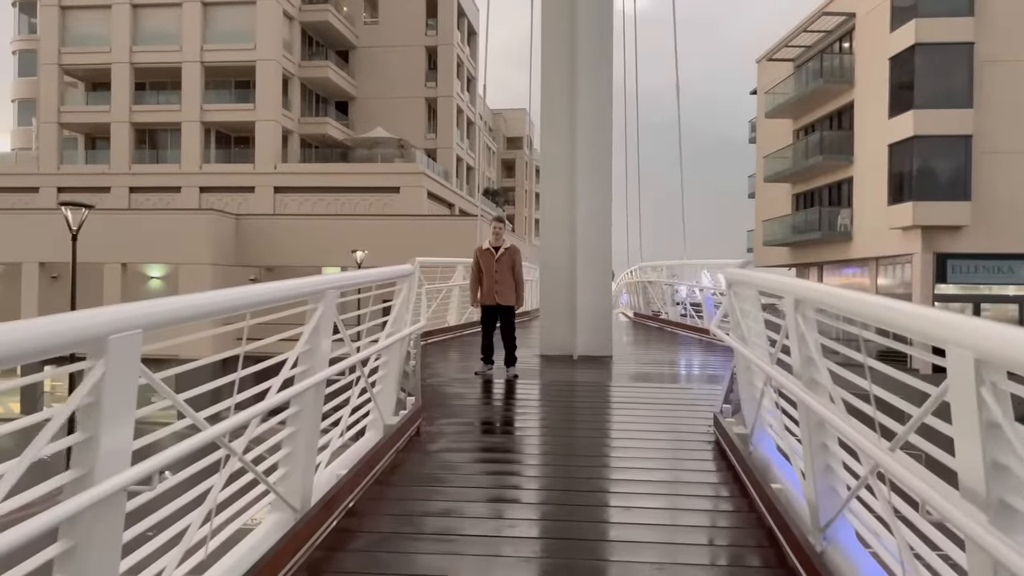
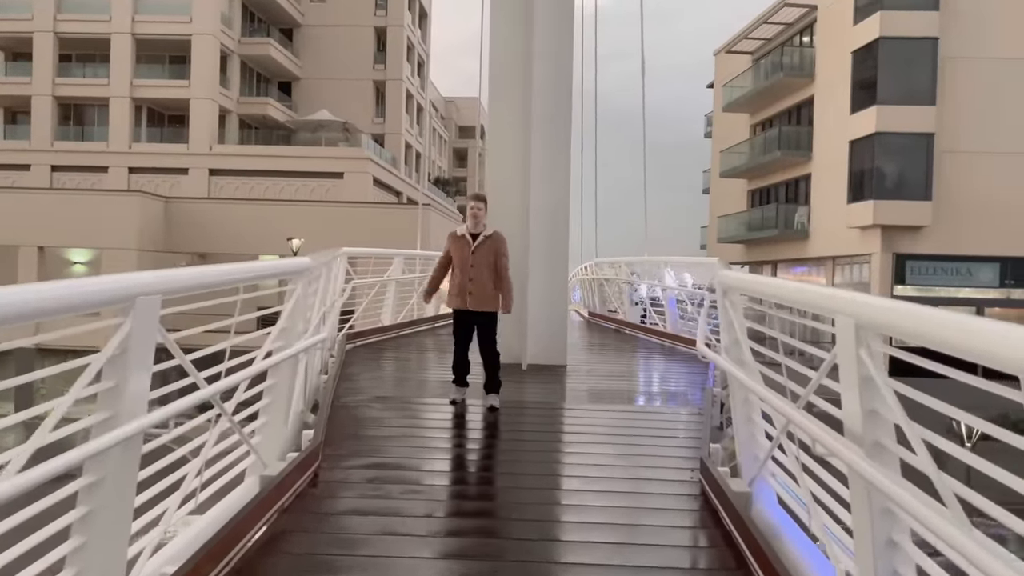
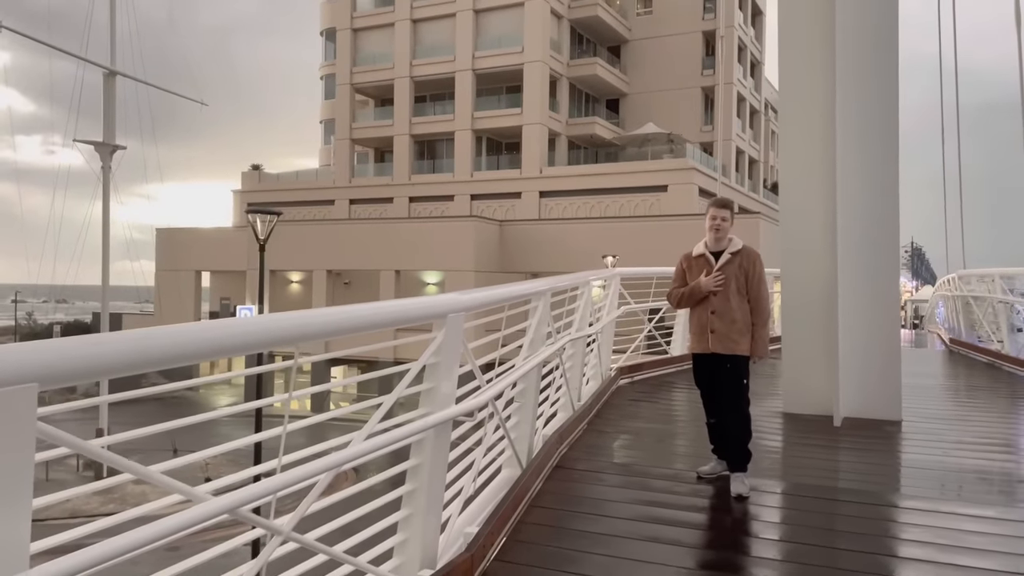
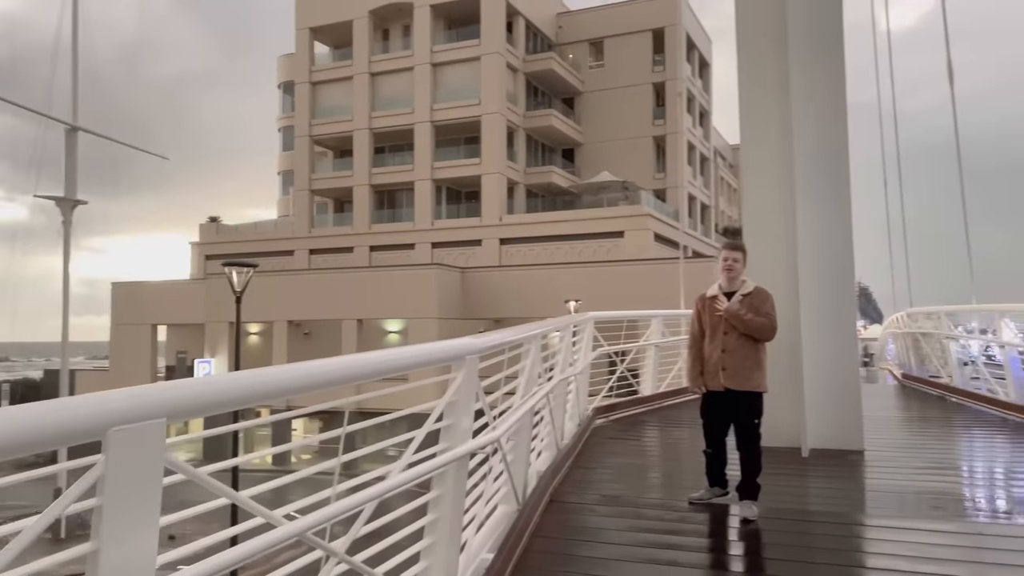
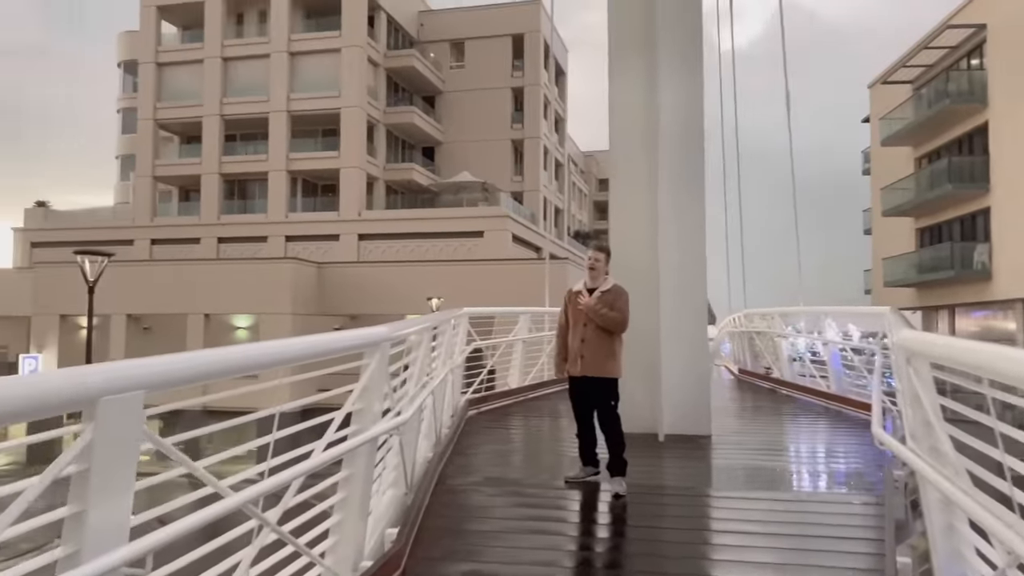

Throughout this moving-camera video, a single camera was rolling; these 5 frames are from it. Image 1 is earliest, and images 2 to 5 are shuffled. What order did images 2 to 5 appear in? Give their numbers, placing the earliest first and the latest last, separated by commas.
2, 5, 4, 3
